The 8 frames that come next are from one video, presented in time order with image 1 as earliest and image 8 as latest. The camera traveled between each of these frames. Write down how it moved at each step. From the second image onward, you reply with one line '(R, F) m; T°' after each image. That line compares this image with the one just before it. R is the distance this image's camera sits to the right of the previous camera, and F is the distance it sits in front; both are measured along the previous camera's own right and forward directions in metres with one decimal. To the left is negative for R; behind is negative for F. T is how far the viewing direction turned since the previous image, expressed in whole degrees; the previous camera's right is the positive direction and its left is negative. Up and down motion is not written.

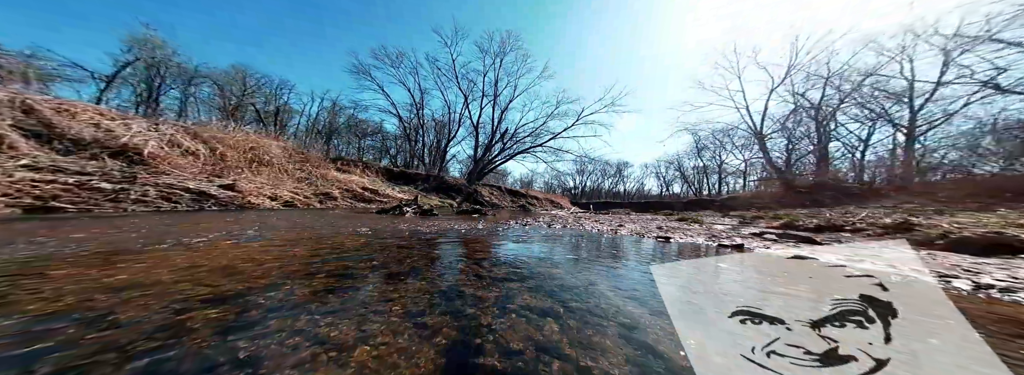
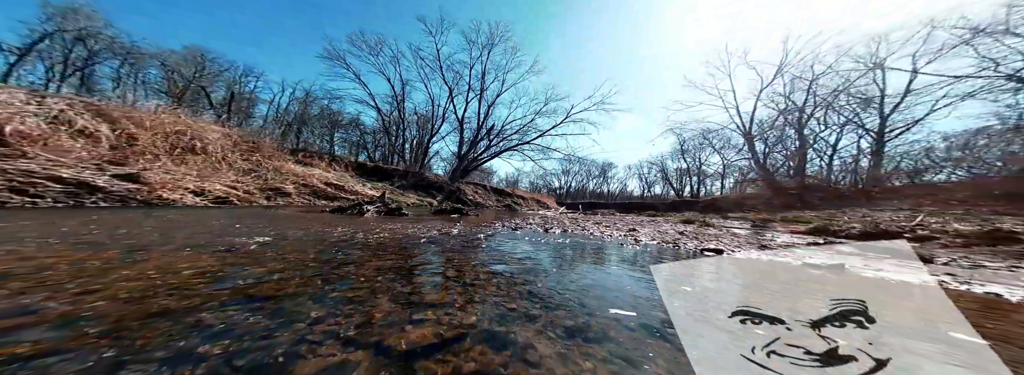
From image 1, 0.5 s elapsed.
(0.0, +0.7) m; +4°
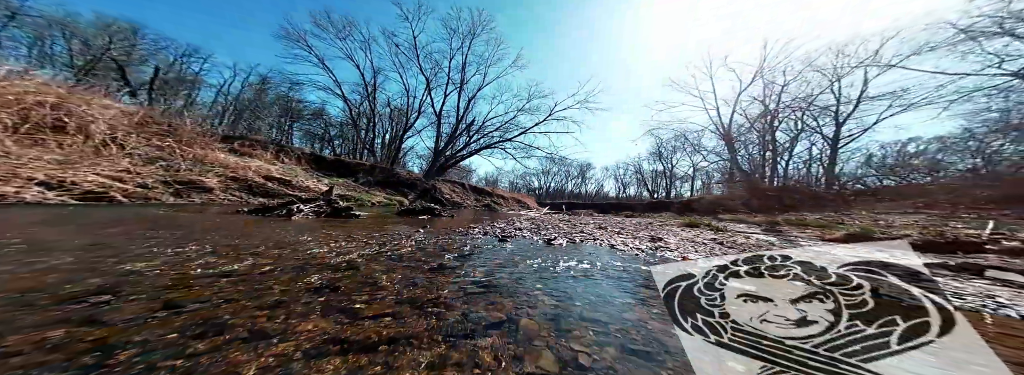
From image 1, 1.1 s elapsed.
(-0.1, +0.7) m; +5°
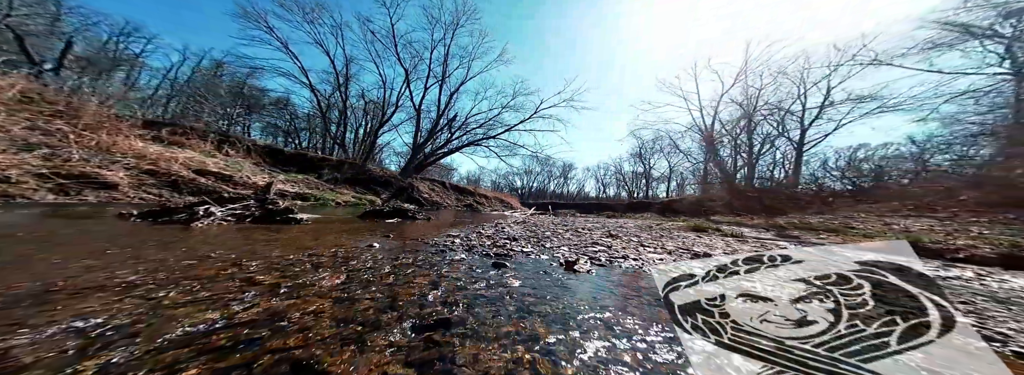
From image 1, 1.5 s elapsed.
(-0.1, +0.6) m; +5°
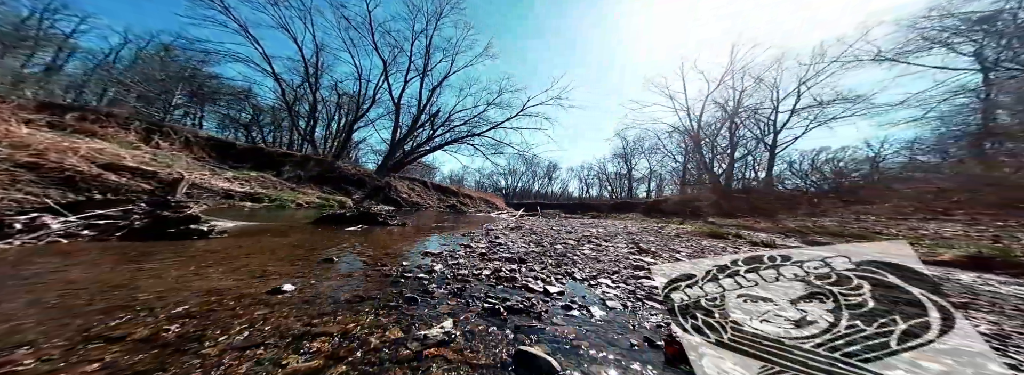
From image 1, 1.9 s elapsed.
(-0.1, +0.5) m; +4°
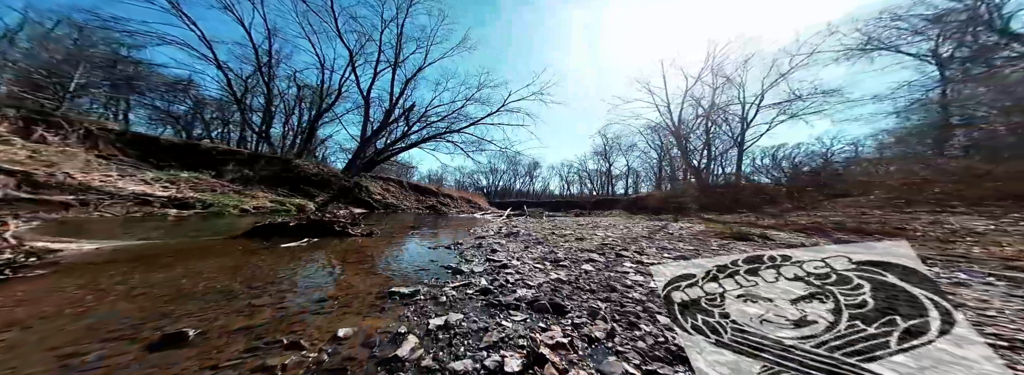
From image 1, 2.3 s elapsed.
(-0.1, +0.5) m; +5°
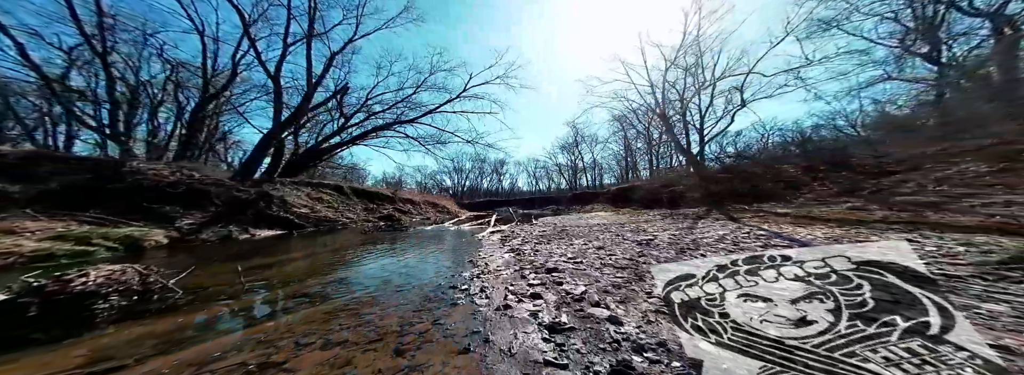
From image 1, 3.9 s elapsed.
(-0.4, +1.9) m; +9°
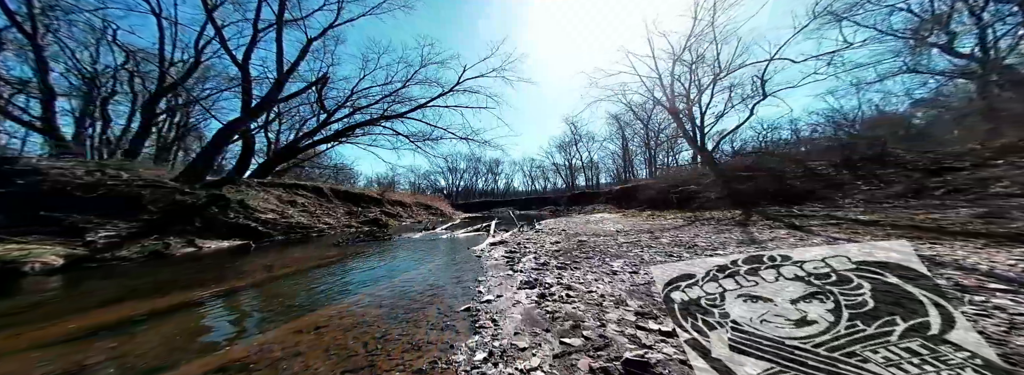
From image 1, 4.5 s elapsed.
(-0.2, +0.8) m; +1°
